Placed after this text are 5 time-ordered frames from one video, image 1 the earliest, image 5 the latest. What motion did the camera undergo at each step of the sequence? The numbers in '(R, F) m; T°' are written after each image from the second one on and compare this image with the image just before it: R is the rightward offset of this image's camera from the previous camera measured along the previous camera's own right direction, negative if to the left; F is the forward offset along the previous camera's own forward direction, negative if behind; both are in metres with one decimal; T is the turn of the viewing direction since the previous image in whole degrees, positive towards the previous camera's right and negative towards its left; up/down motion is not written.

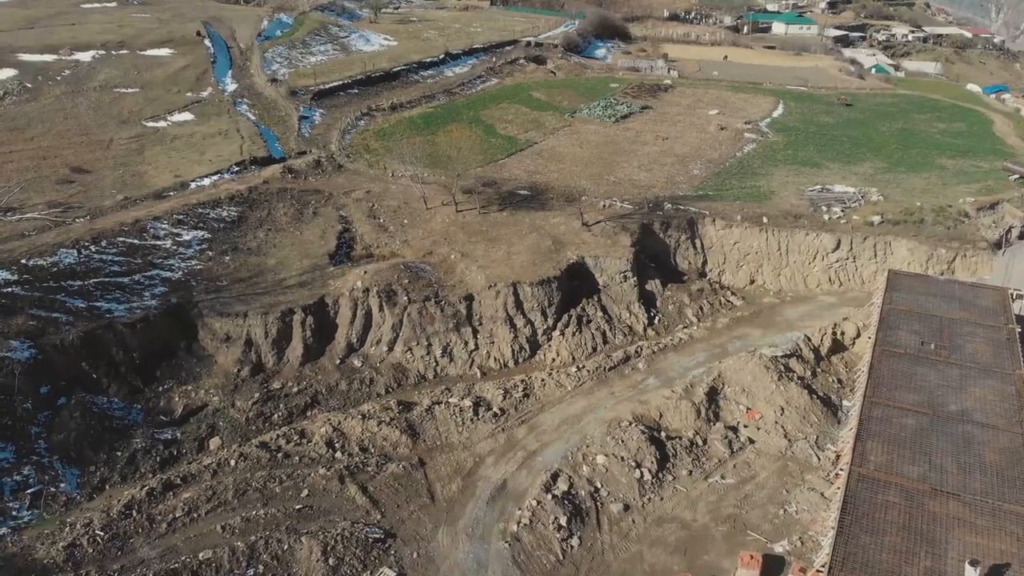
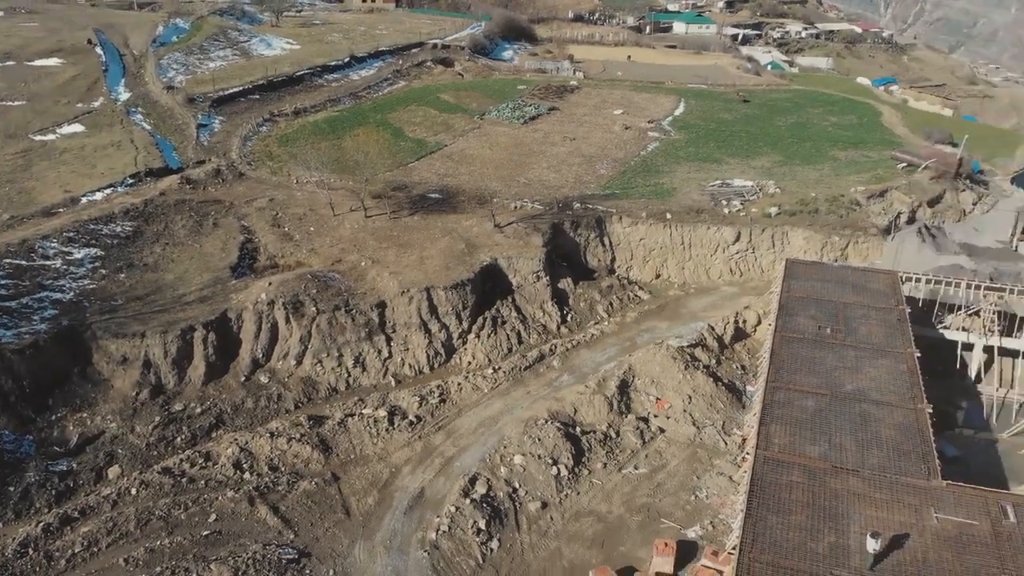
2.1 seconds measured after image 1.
(+0.9, +0.1) m; +5°
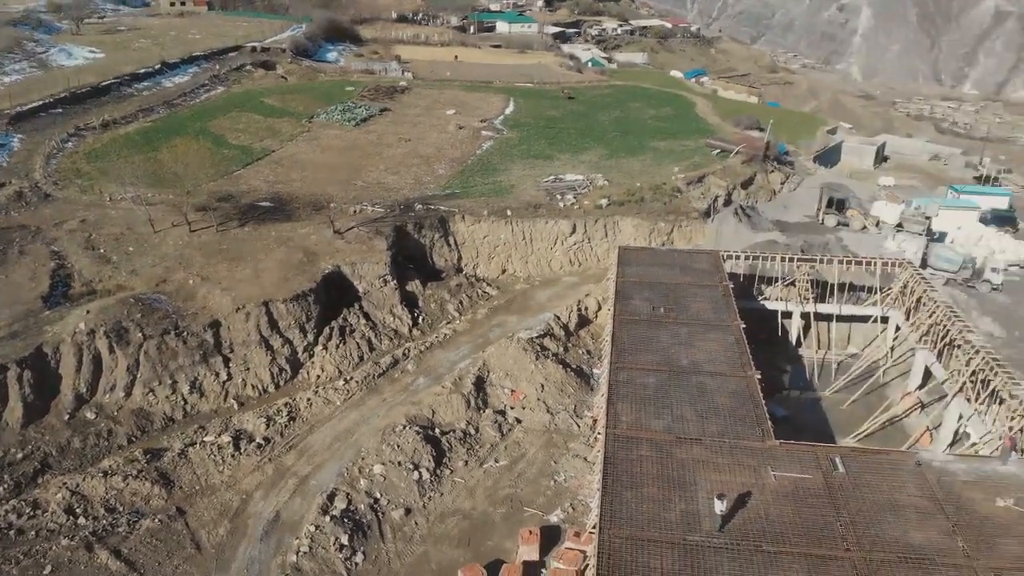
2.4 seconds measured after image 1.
(+1.5, -0.1) m; +9°
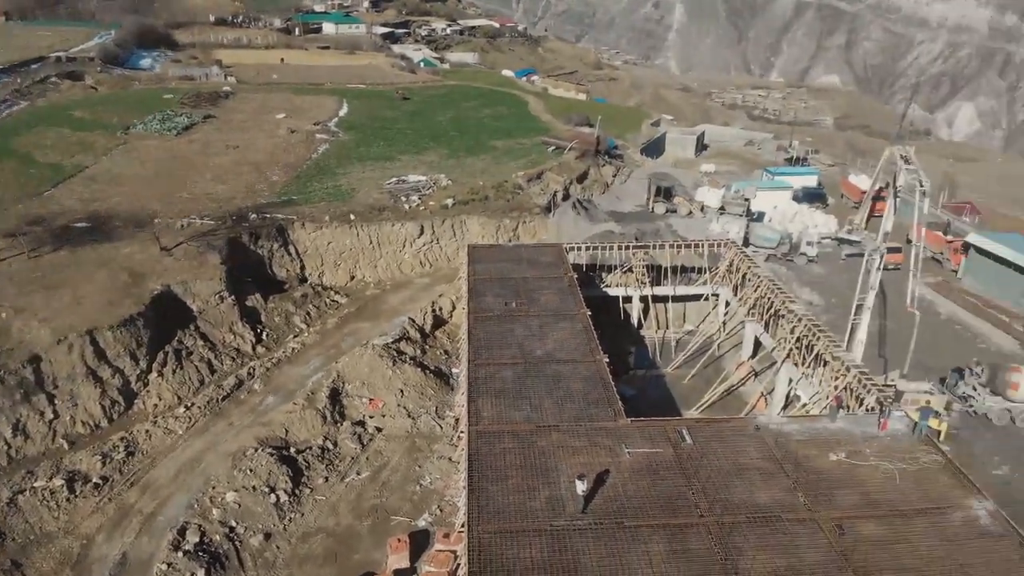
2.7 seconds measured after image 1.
(+1.6, -0.1) m; +9°
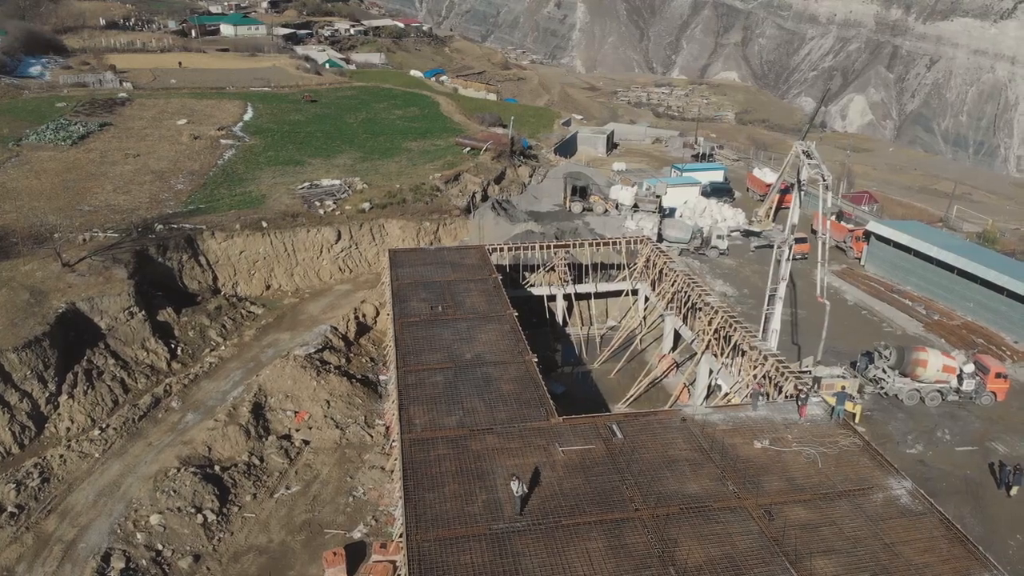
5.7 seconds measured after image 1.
(+0.8, +0.1) m; +4°
